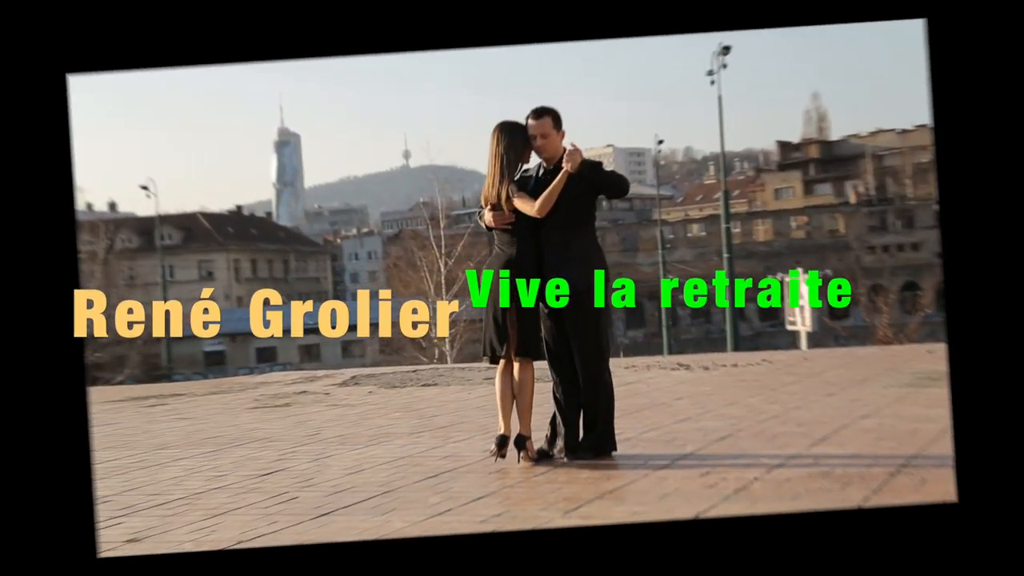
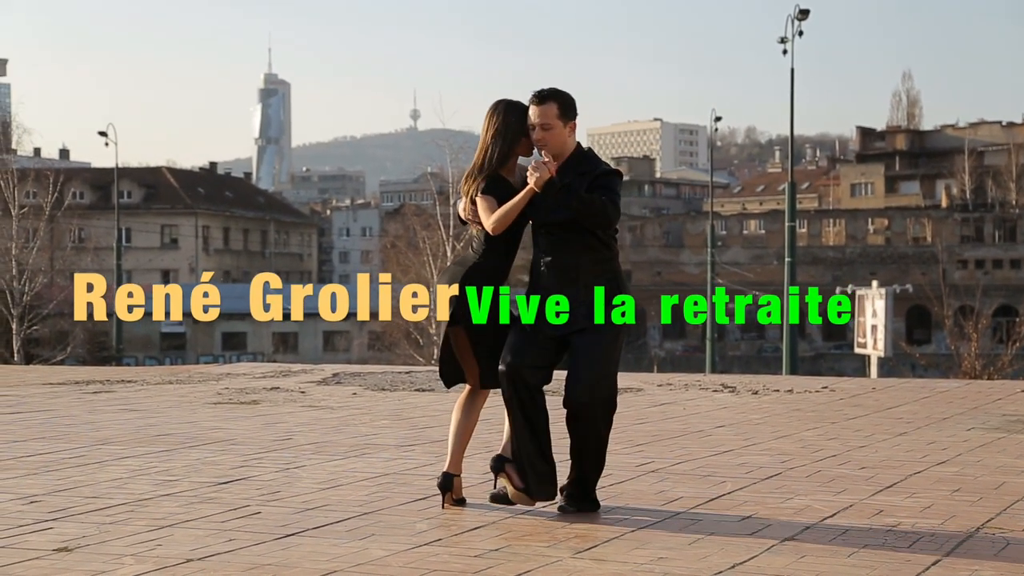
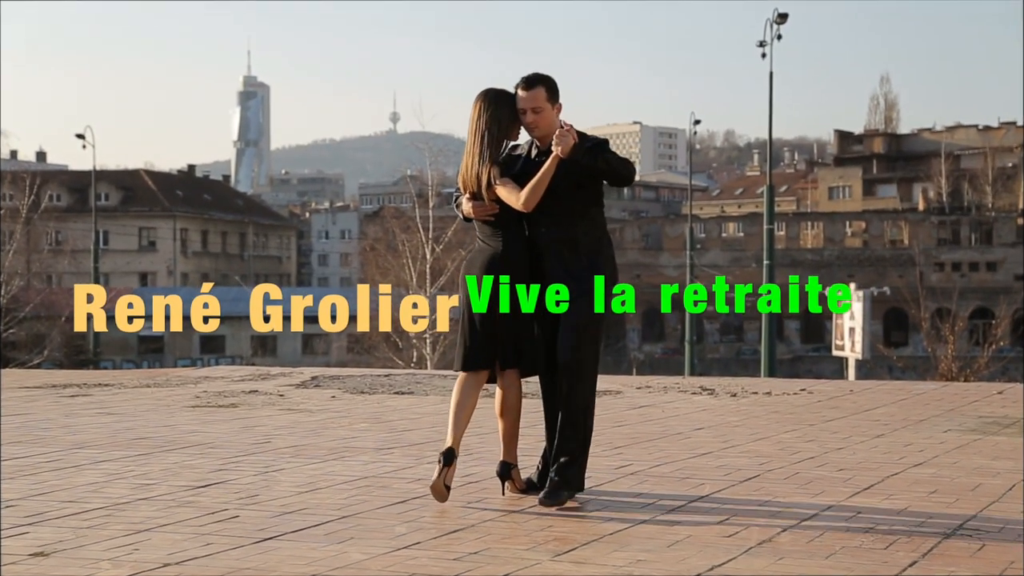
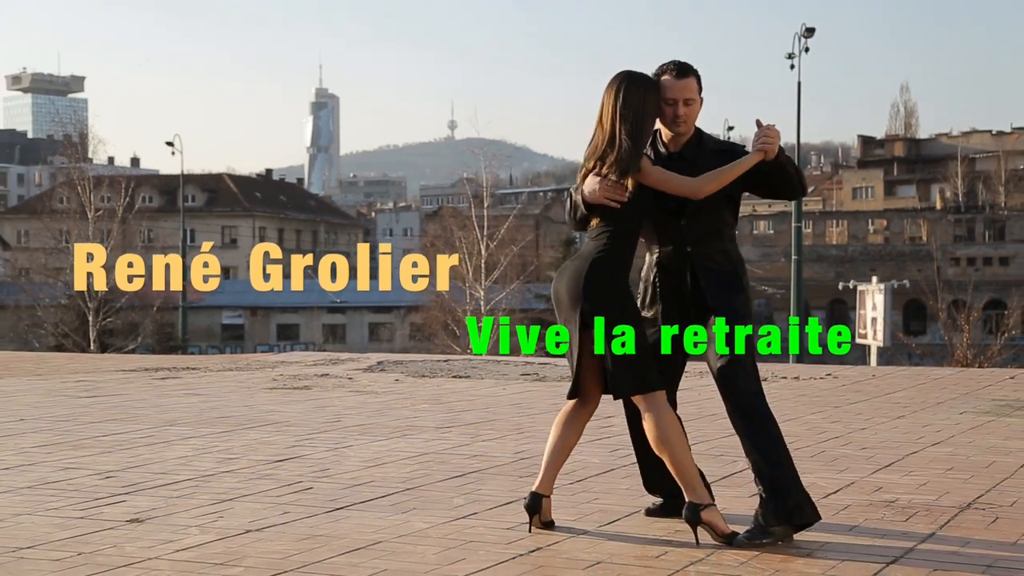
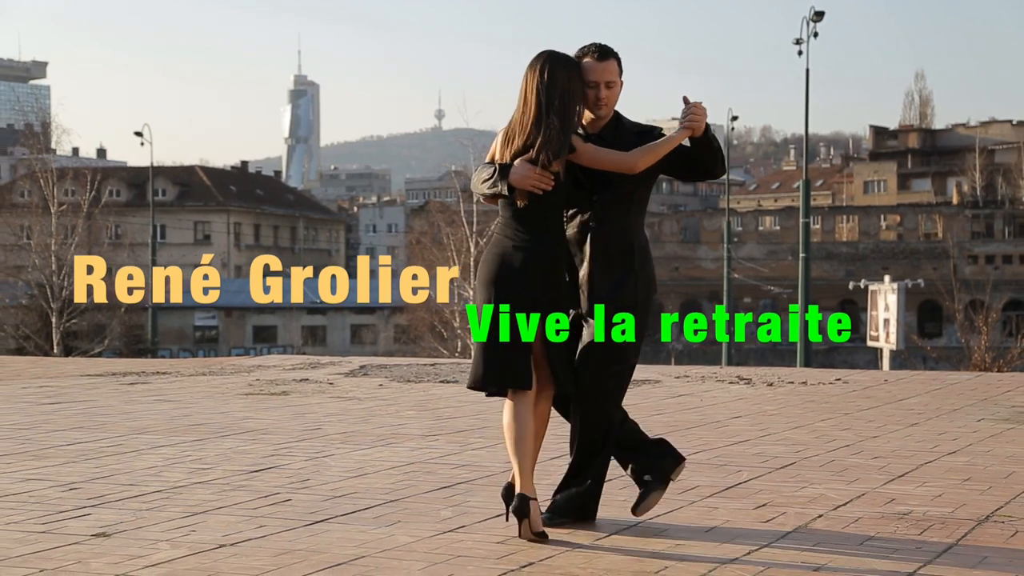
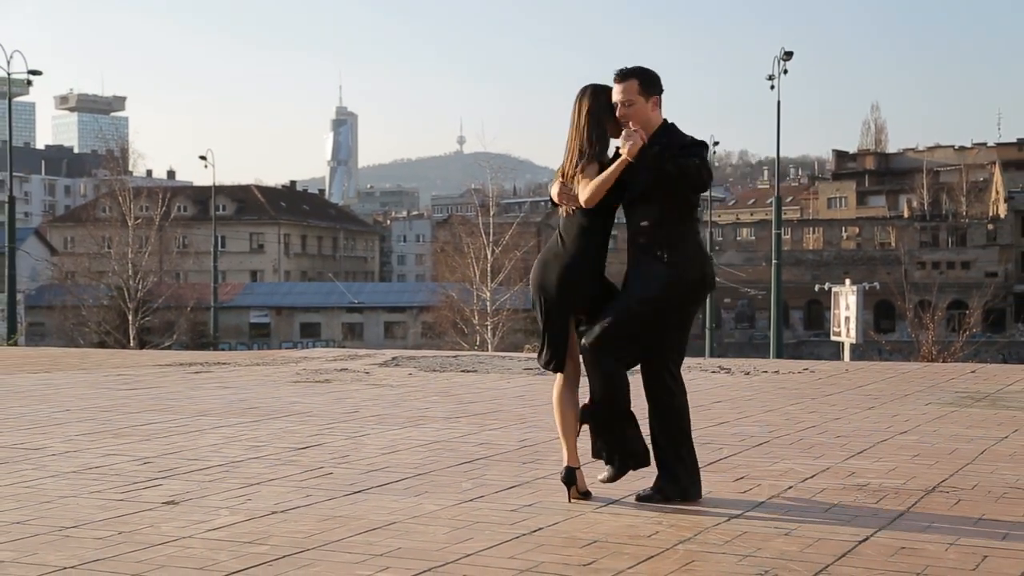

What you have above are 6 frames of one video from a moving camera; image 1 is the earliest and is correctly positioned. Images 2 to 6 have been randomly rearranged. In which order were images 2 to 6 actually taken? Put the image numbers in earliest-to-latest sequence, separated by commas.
3, 2, 5, 4, 6
